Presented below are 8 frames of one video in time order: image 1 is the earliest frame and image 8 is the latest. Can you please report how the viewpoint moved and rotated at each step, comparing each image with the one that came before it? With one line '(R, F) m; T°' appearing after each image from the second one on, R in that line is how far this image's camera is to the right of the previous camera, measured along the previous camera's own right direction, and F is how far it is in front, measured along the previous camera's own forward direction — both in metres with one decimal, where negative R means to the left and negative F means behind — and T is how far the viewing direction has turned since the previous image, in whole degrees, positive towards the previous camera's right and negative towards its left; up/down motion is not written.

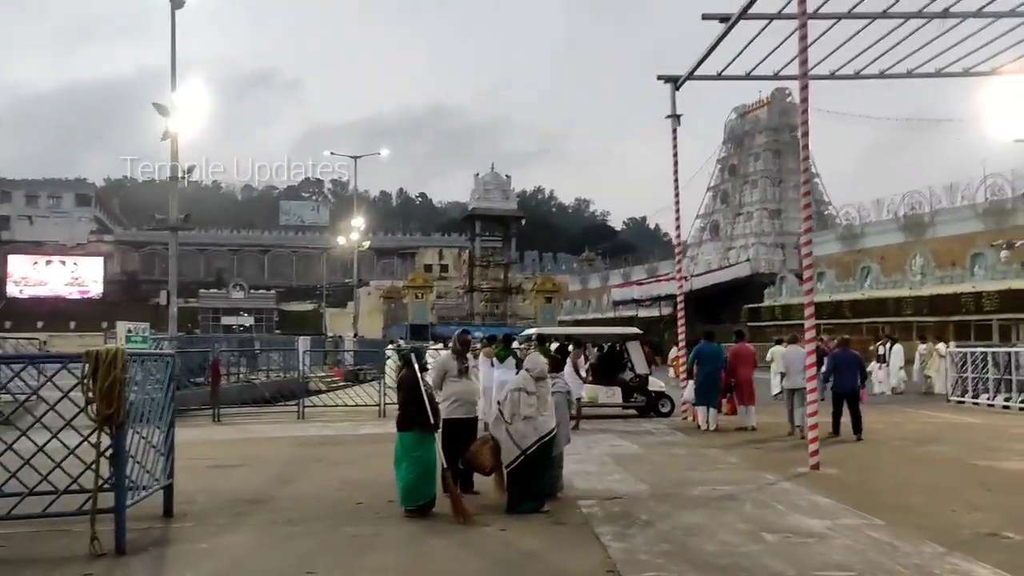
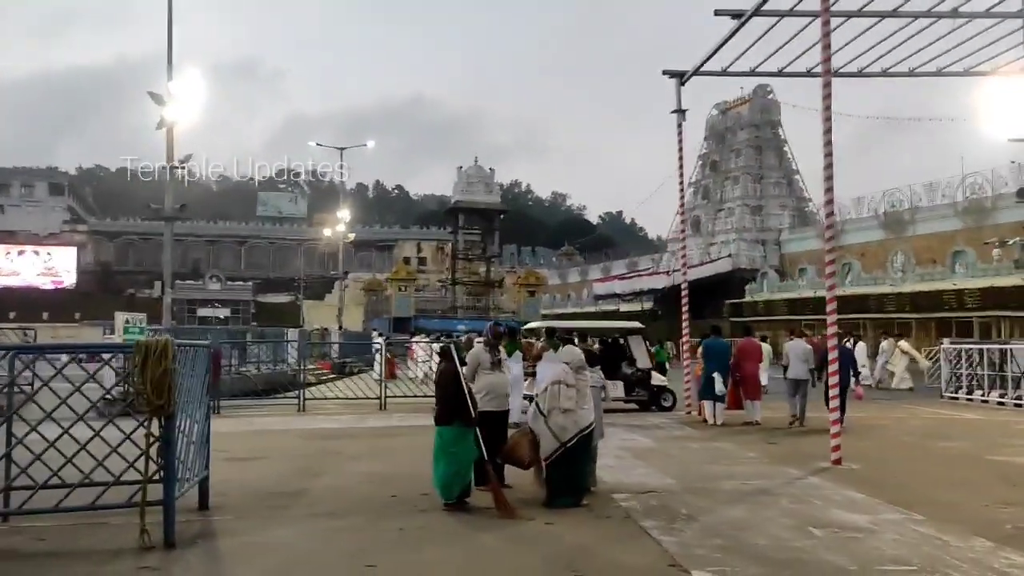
(-0.5, +0.1) m; +2°
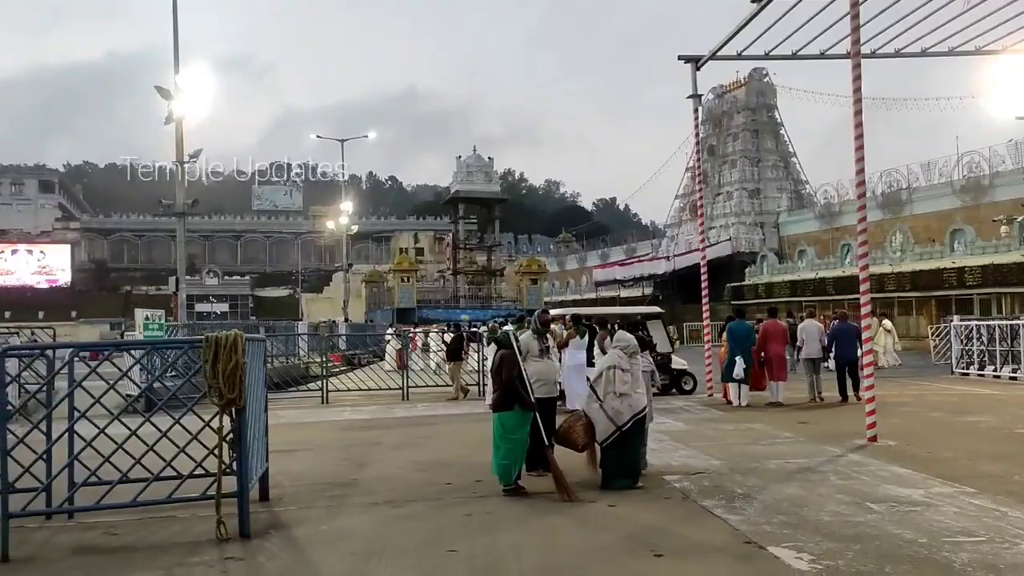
(-0.5, -0.1) m; 0°
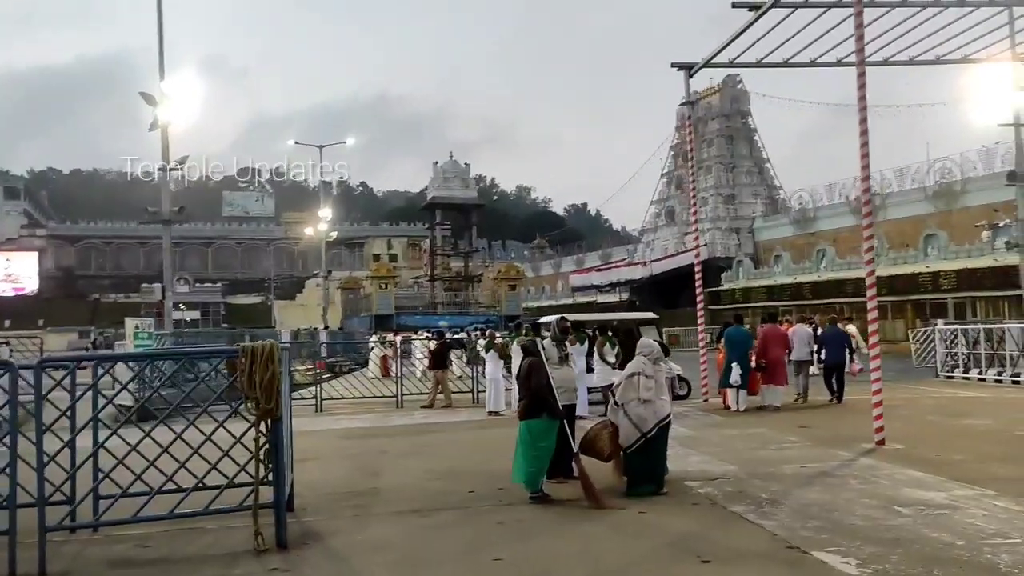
(-0.5, 0.0) m; +2°
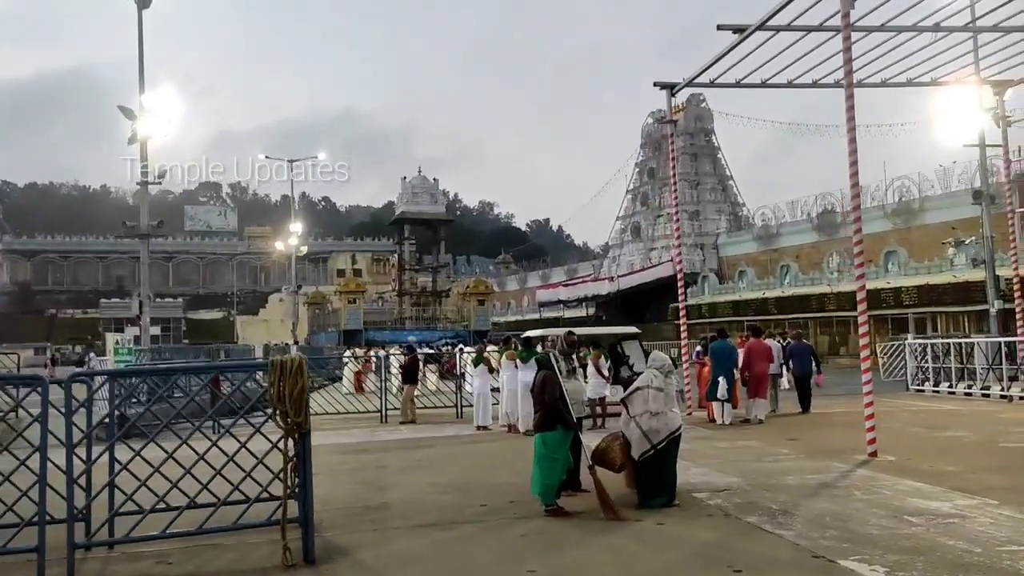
(-0.5, -0.1) m; +2°
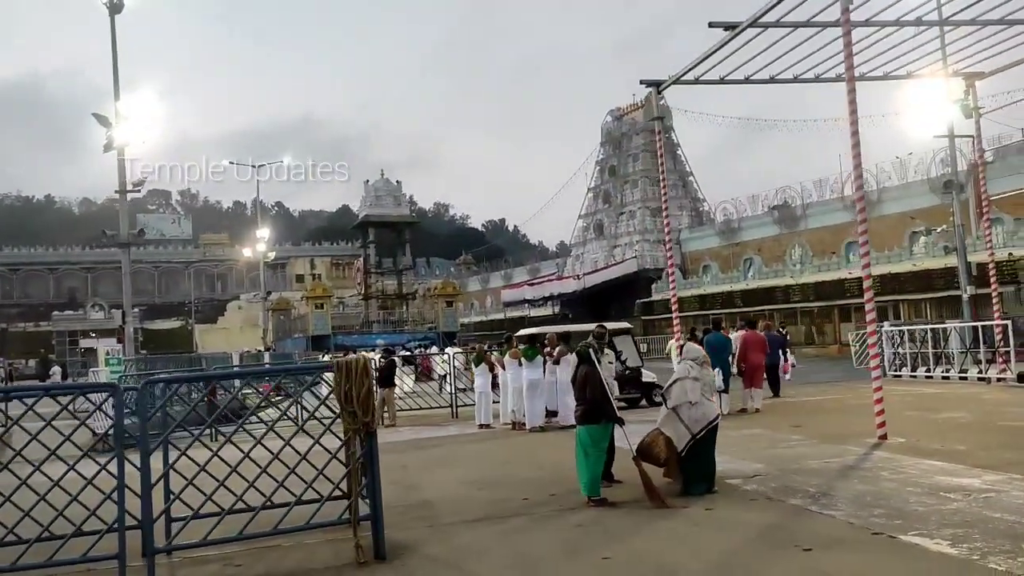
(-0.7, -0.1) m; +3°
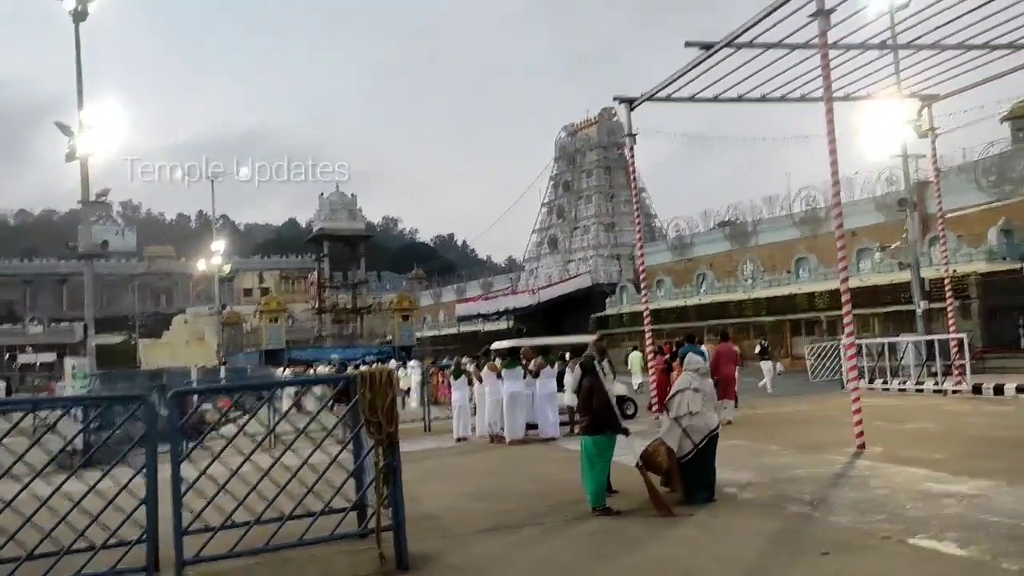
(-0.5, -0.1) m; +3°
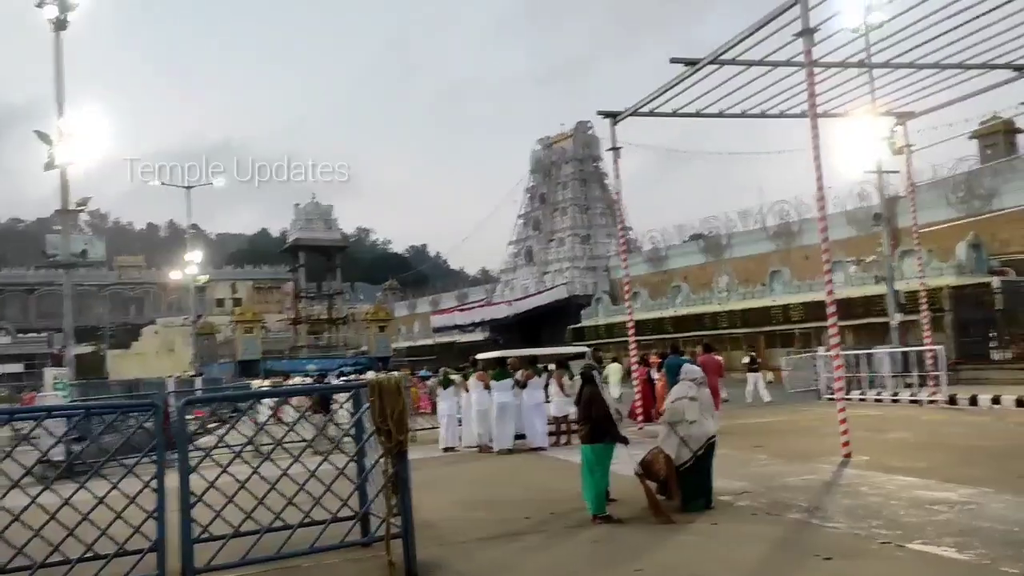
(-0.3, -0.1) m; +2°
